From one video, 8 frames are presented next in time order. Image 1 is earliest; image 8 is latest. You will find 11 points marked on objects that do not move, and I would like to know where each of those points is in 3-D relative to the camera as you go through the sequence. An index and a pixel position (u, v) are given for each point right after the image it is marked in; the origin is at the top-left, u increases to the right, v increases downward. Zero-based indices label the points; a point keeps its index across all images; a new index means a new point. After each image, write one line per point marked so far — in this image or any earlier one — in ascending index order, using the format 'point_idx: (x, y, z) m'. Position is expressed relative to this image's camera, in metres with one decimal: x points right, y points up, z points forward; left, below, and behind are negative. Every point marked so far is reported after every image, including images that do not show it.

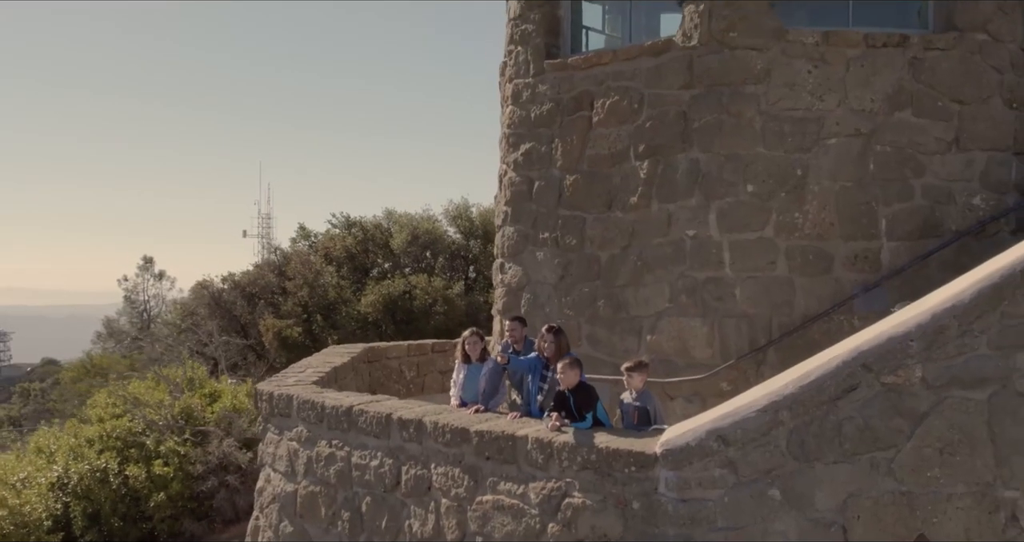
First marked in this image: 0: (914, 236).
0: (+2.4, +0.2, +4.6) m
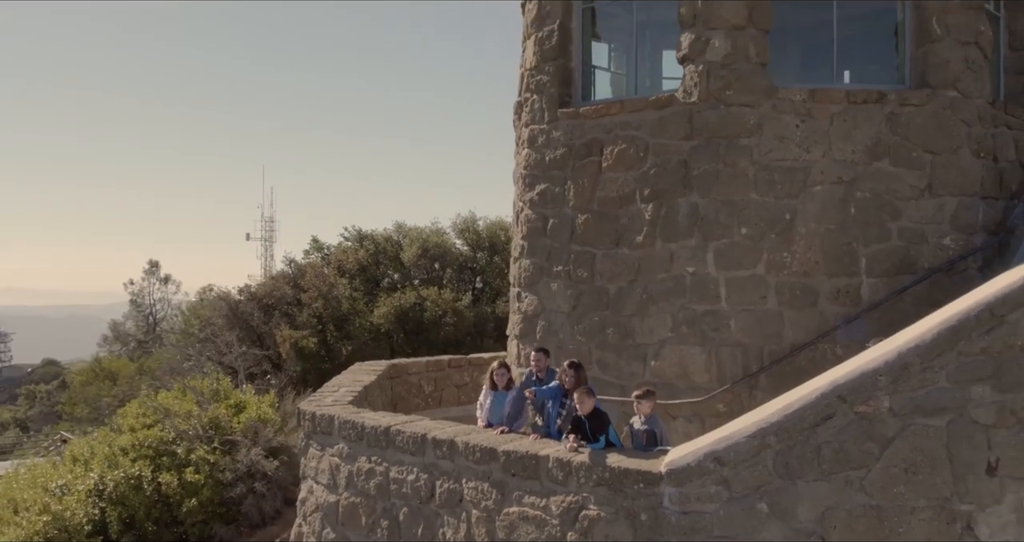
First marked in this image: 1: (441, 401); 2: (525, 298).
0: (+2.5, 0.0, +5.1) m
1: (-0.8, -1.4, +8.3) m
2: (+0.1, -0.2, +6.1) m
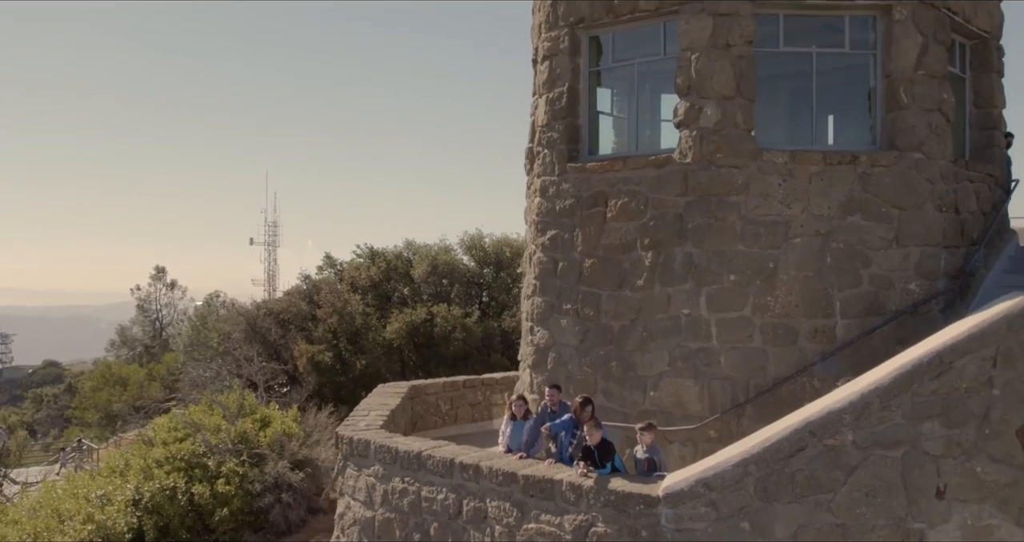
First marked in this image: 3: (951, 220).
0: (+2.7, -0.3, +5.8) m
1: (-0.7, -1.7, +8.9) m
2: (+0.2, -0.5, +6.7) m
3: (+3.5, +0.4, +6.1) m
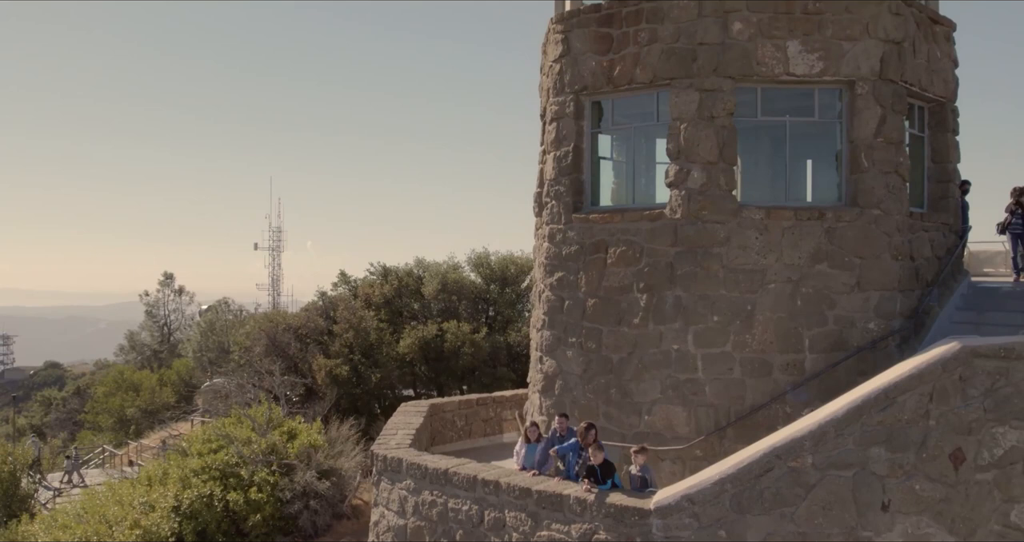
0: (+2.8, -0.7, +6.7) m
1: (-0.5, -2.1, +9.9) m
2: (+0.3, -0.9, +7.7) m
3: (+3.6, 0.0, +7.0) m
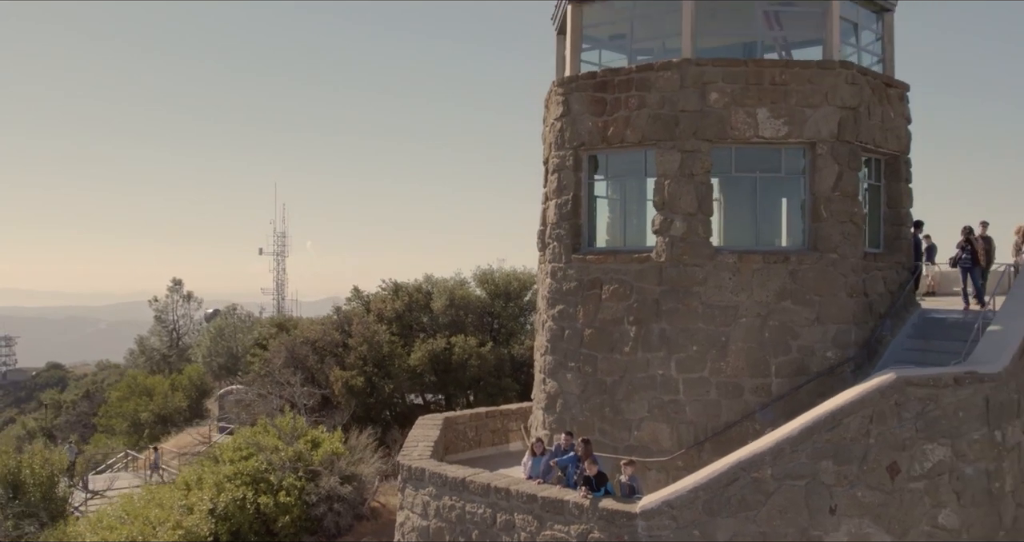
0: (+2.9, -1.1, +7.7) m
1: (-0.5, -2.5, +10.9) m
2: (+0.4, -1.3, +8.7) m
3: (+3.7, -0.3, +8.1) m
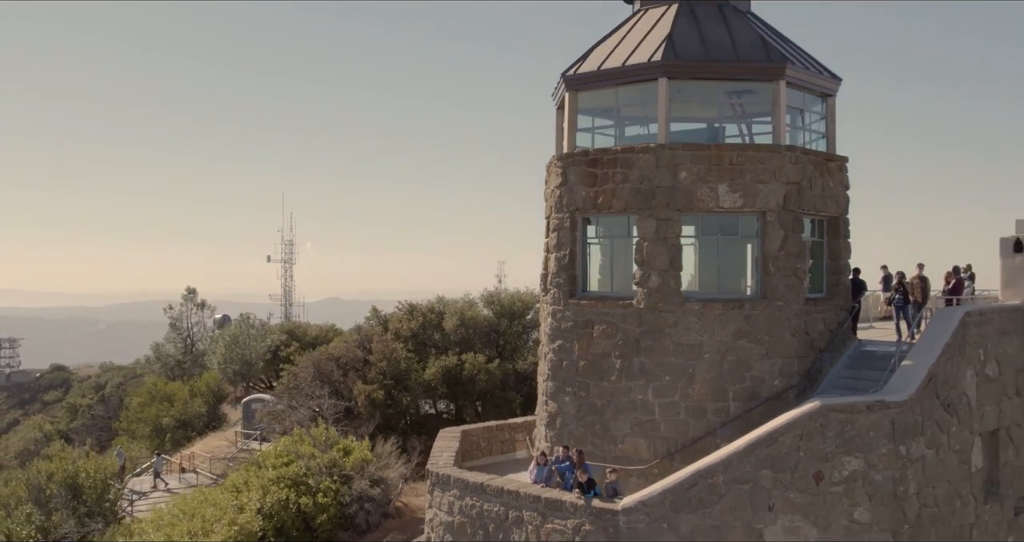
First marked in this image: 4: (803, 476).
0: (+3.0, -1.6, +9.6) m
1: (-0.4, -3.0, +12.8) m
2: (+0.5, -1.8, +10.6) m
3: (+3.8, -0.9, +9.9) m
4: (+3.2, -2.3, +8.4) m
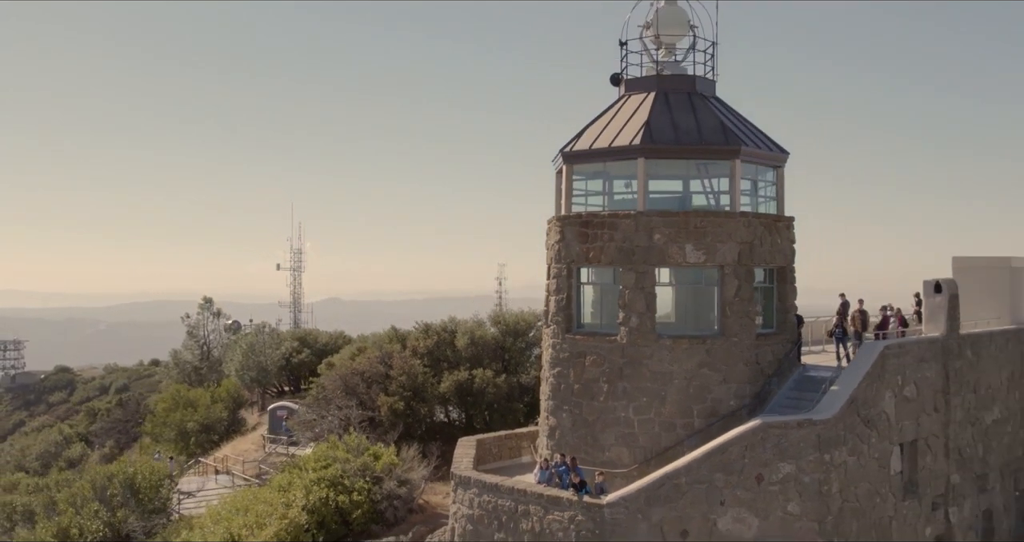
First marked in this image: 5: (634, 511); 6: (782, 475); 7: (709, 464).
0: (+3.1, -2.3, +12.0) m
1: (-0.2, -3.7, +15.2) m
2: (+0.7, -2.5, +13.0) m
3: (+3.9, -1.6, +12.4) m
4: (+3.4, -2.9, +10.8) m
5: (+1.7, -3.4, +10.7) m
6: (+3.9, -2.9, +10.9) m
7: (+2.8, -2.7, +10.8) m
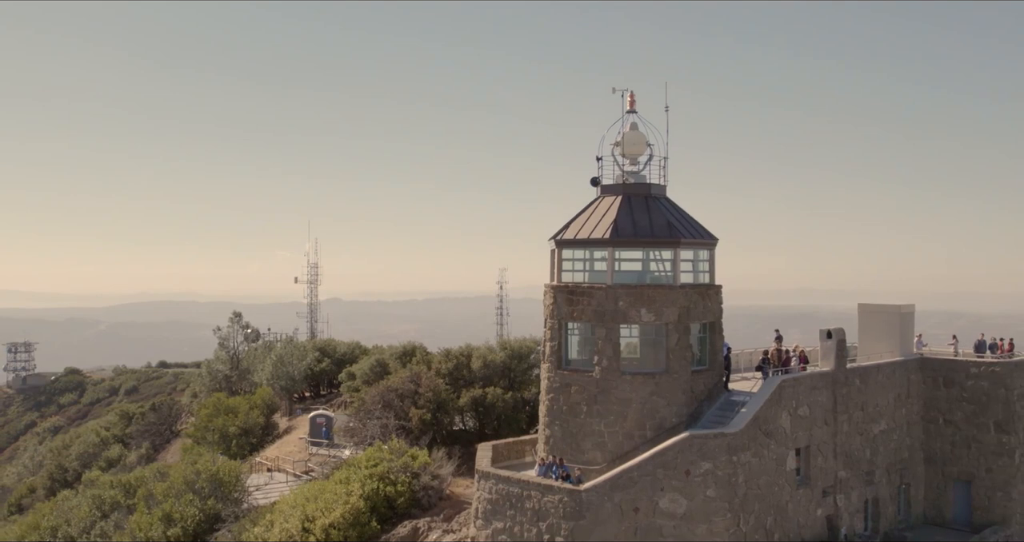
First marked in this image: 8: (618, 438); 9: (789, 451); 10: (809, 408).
0: (+3.3, -3.6, +17.2) m
1: (-0.1, -5.0, +20.4) m
2: (+0.8, -3.8, +18.2) m
3: (+4.1, -2.9, +17.5) m
4: (+3.5, -4.2, +15.9) m
5: (+1.8, -4.7, +15.8) m
6: (+4.0, -4.2, +16.0) m
7: (+2.9, -4.0, +15.9) m
8: (+2.4, -3.8, +17.2) m
9: (+6.4, -4.2, +17.6) m
10: (+7.1, -3.3, +18.2) m
